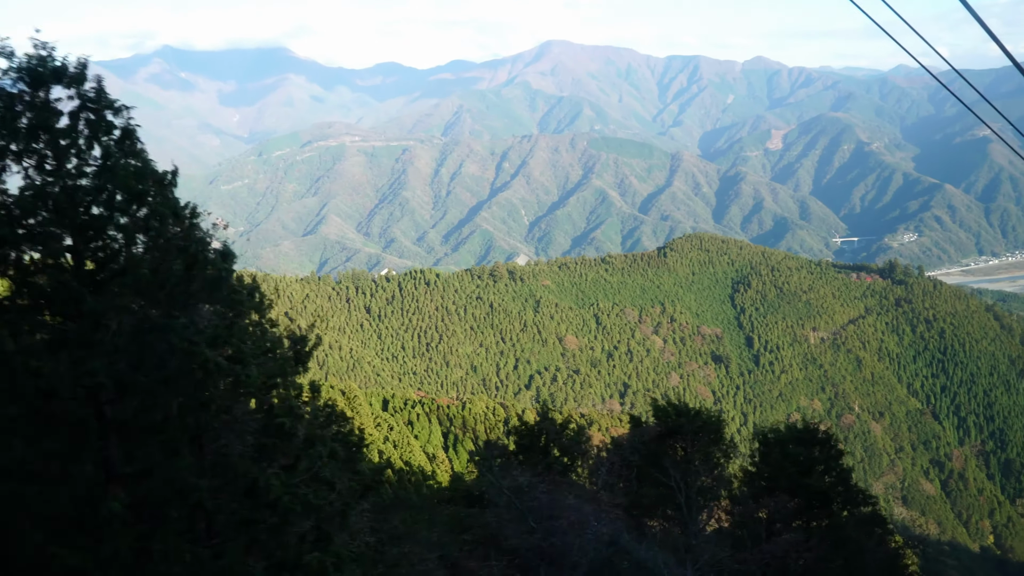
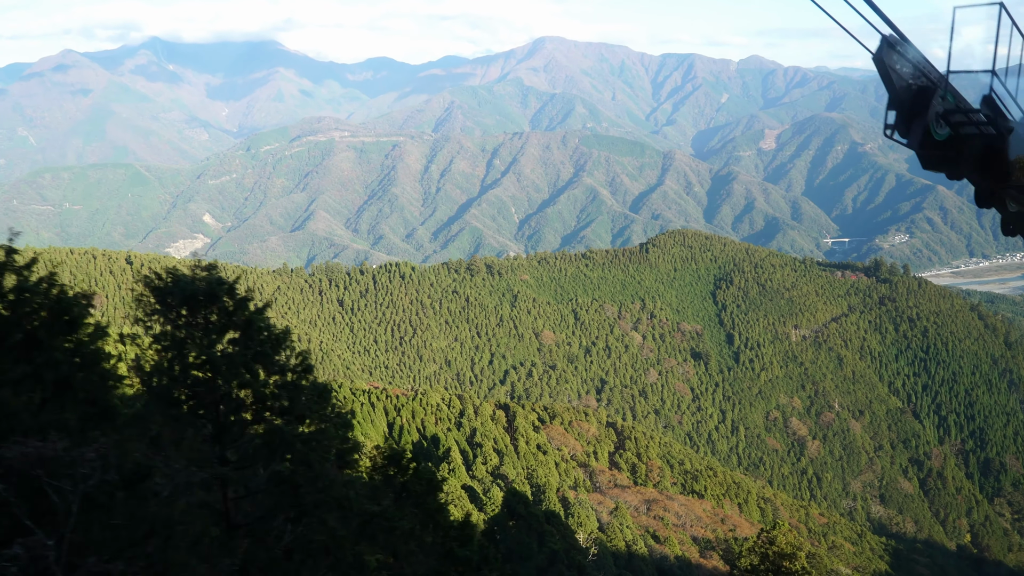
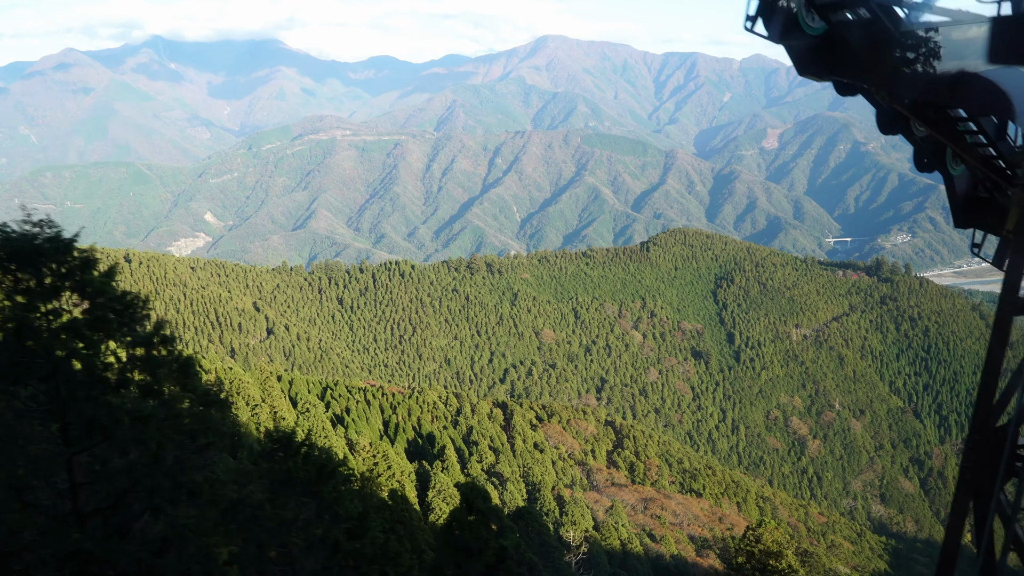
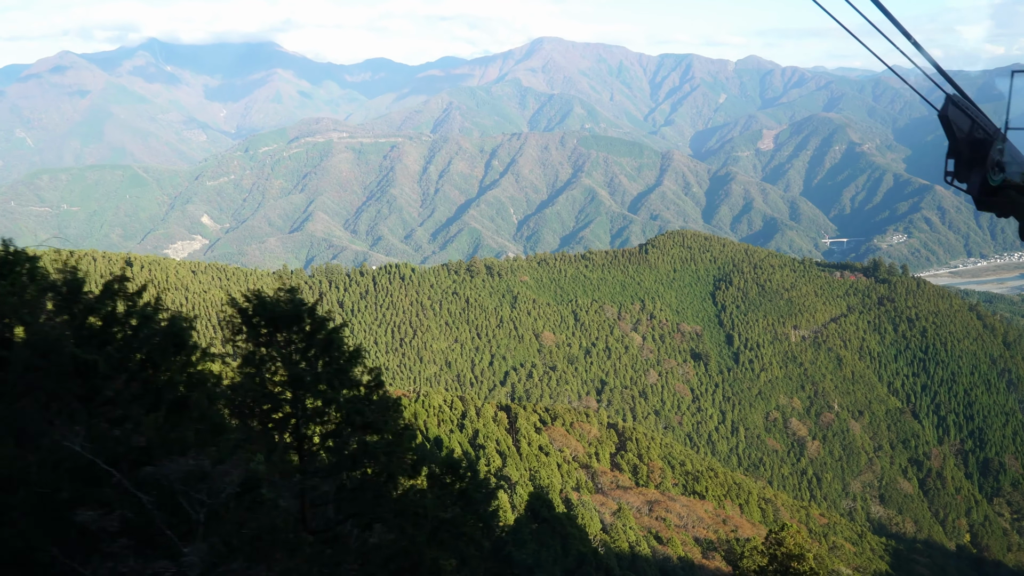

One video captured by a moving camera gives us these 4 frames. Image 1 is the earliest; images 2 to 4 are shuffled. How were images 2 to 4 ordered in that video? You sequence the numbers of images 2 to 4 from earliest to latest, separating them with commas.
4, 2, 3
